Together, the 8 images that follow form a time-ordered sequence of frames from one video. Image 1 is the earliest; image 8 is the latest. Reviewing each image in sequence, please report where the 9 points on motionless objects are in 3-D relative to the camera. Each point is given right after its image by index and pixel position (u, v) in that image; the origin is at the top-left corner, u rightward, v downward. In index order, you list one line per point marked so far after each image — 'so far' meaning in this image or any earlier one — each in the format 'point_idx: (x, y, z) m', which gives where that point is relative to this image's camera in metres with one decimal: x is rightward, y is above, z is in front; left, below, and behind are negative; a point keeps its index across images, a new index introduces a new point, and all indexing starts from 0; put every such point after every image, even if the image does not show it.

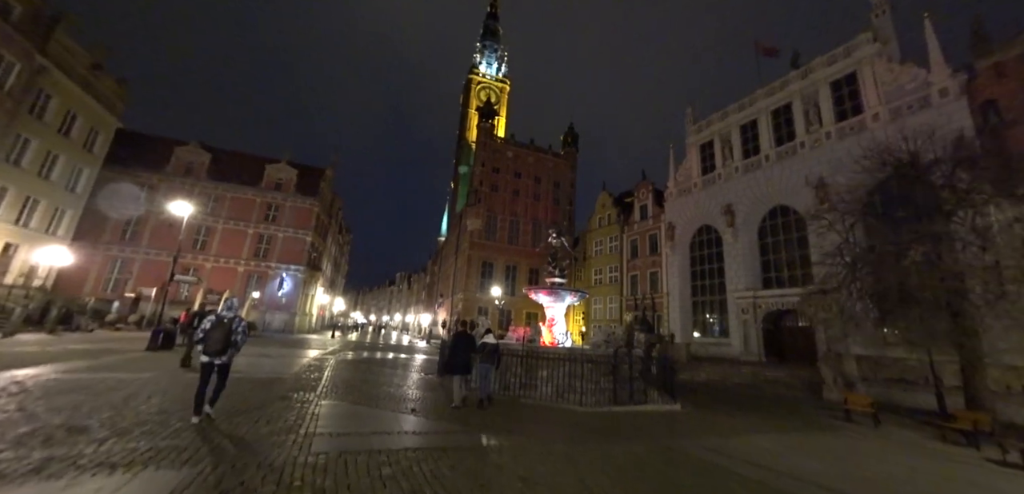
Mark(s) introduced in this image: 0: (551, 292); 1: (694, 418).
0: (+1.2, -1.3, +11.2) m
1: (+4.0, -3.7, +7.9) m
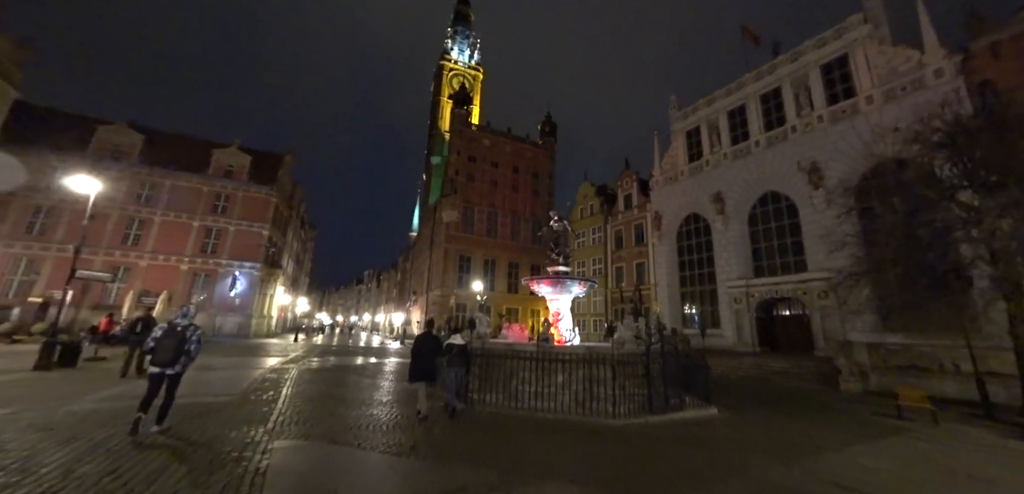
0: (+1.1, -0.9, +9.7) m
1: (+4.2, -3.3, +6.7) m
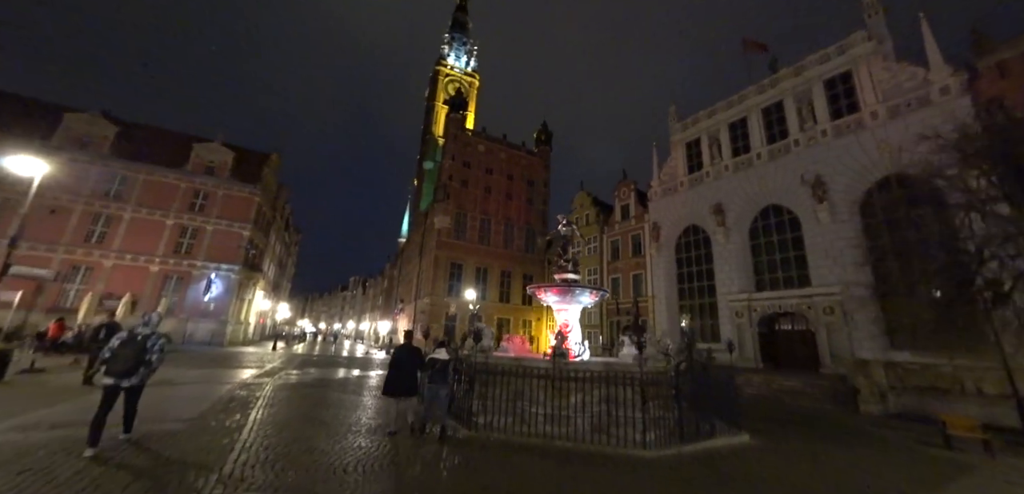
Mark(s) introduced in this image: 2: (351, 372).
0: (+1.2, -1.1, +8.9) m
1: (+4.3, -3.4, +6.0) m
2: (-6.4, -5.0, +14.8) m
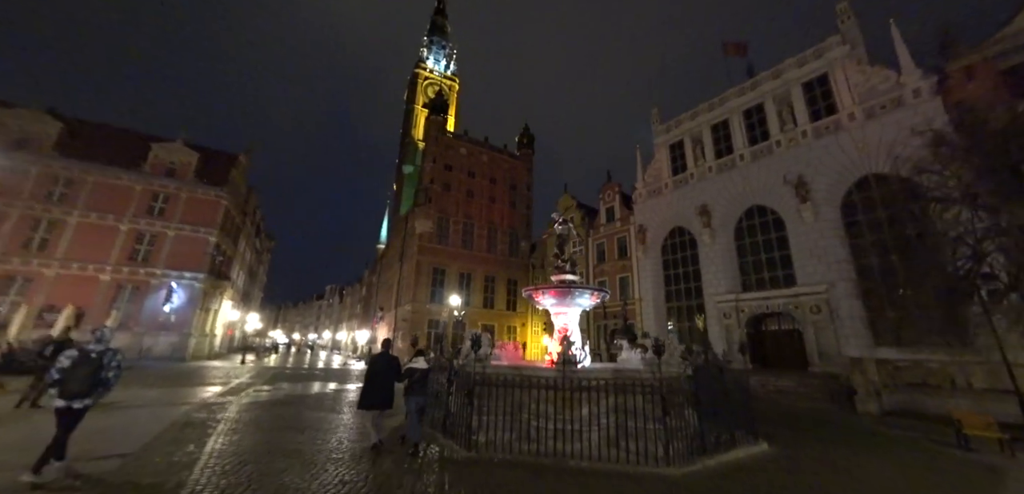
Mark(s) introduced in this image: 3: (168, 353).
0: (+1.1, -1.0, +8.4) m
1: (+4.4, -3.3, +5.6) m
2: (-6.8, -5.1, +13.7) m
3: (-18.0, -5.5, +19.3) m
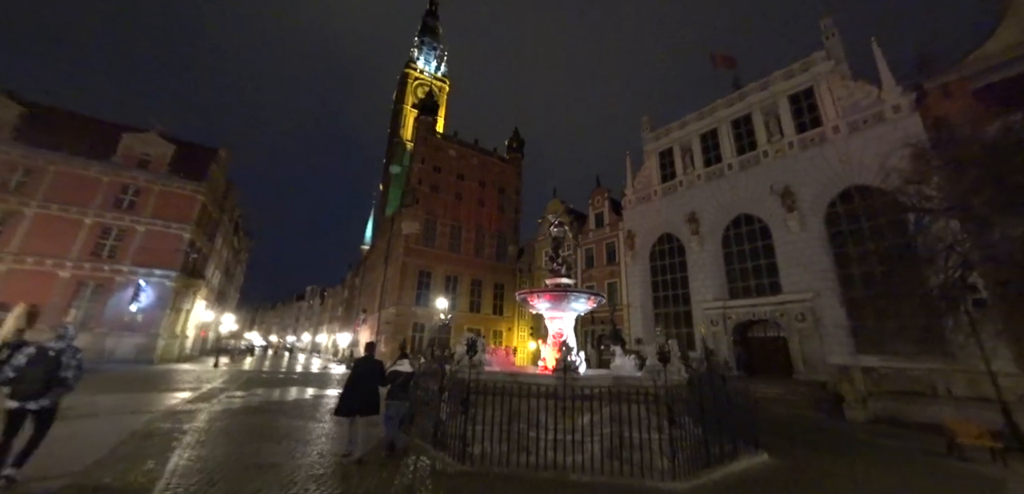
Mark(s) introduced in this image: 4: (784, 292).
0: (+1.0, -1.1, +8.1) m
1: (+4.3, -3.4, +5.4) m
2: (-7.3, -5.1, +13.1) m
3: (-18.6, -5.3, +18.3) m
4: (+12.6, -2.1, +17.0) m
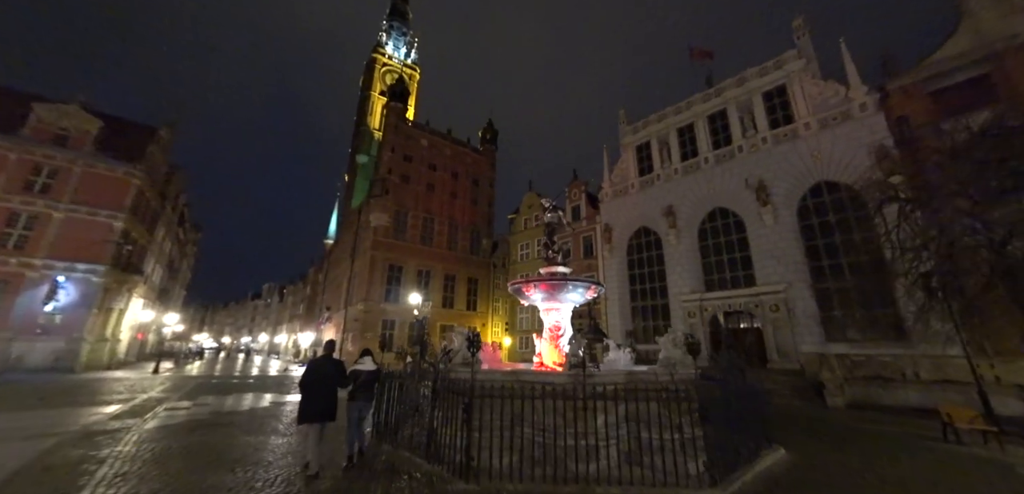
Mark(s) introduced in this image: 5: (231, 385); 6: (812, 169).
0: (+0.8, -0.8, +7.5) m
1: (+4.4, -3.2, +5.1) m
2: (-7.8, -4.7, +11.8) m
3: (-19.6, -4.9, +15.9) m
4: (+11.6, -1.7, +17.4) m
5: (-11.5, -5.7, +15.3) m
6: (+14.1, +3.7, +17.4) m
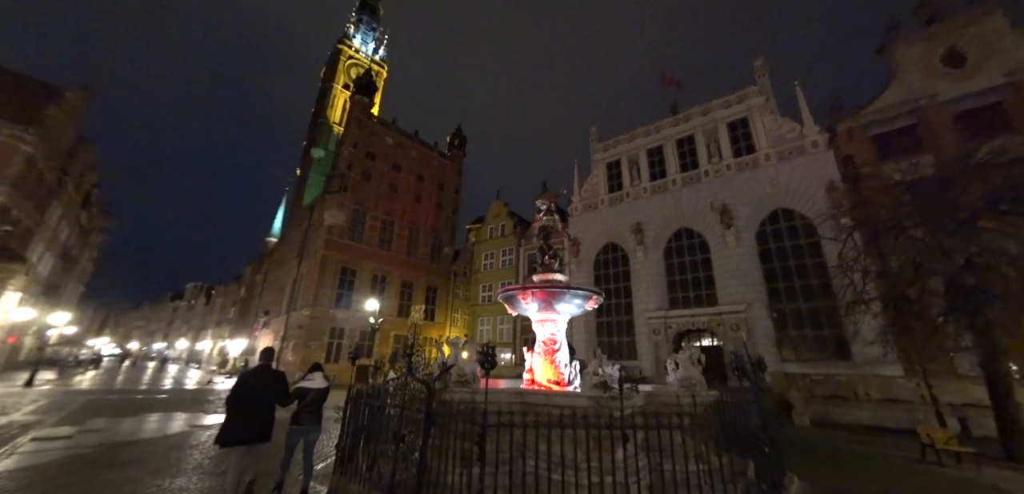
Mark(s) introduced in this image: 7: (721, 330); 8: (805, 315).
0: (+0.7, -0.9, +6.7) m
1: (+4.4, -3.4, +4.7) m
2: (-8.6, -4.4, +9.8) m
3: (-20.8, -4.0, +12.5) m
4: (+10.1, -2.8, +17.8) m
5: (-12.8, -5.2, +12.9) m
6: (+12.8, +2.5, +18.4) m
7: (+9.8, -3.9, +17.4) m
8: (+12.8, -3.0, +16.2) m
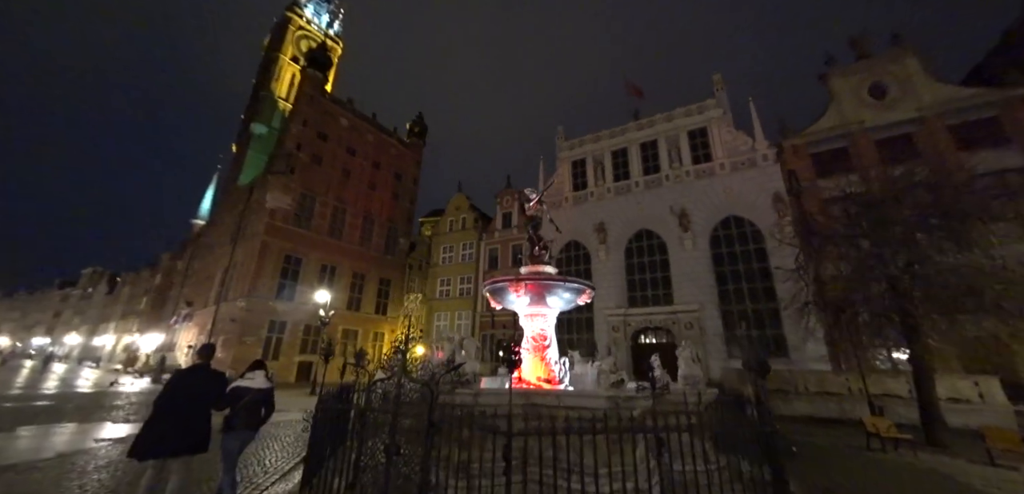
0: (+0.5, -0.7, +6.3) m
1: (+4.3, -3.4, +4.8) m
2: (-9.3, -3.8, +8.2) m
3: (-21.7, -2.9, +9.2) m
4: (+8.3, -2.9, +18.6) m
5: (-13.8, -4.4, +10.7) m
6: (+11.1, +2.3, +19.4) m
7: (+8.0, -4.0, +18.1) m
8: (+11.2, -3.2, +17.3) m
